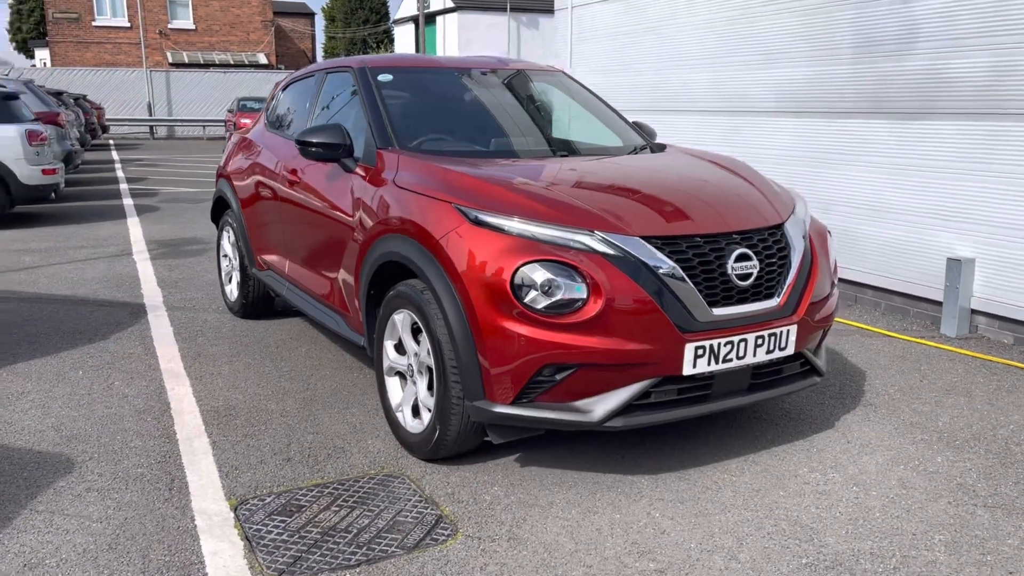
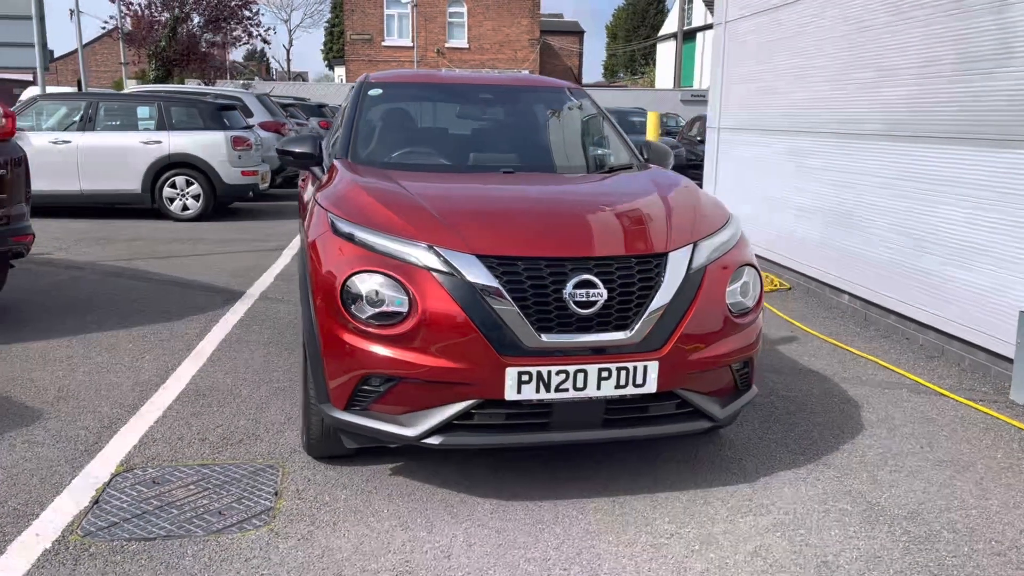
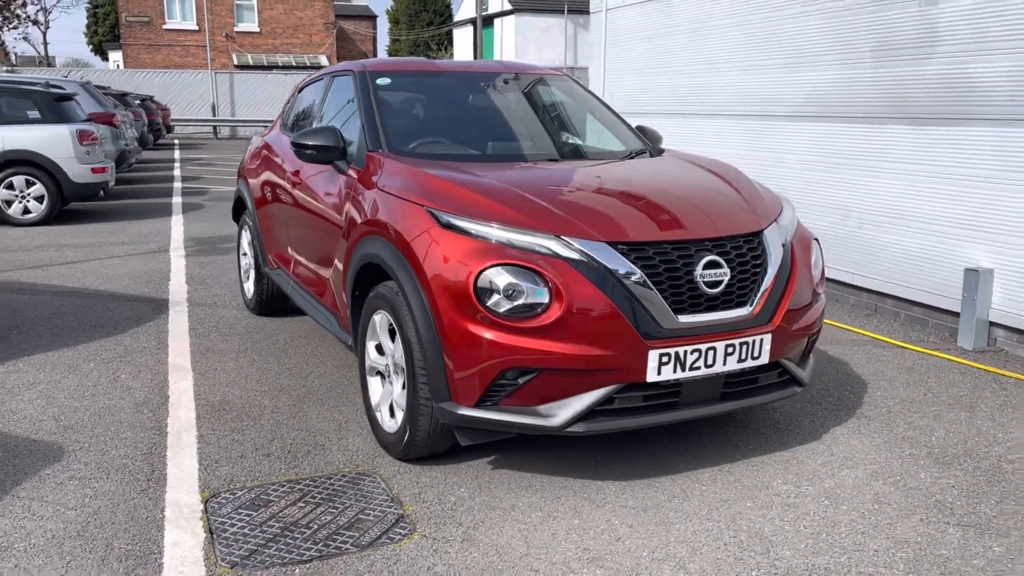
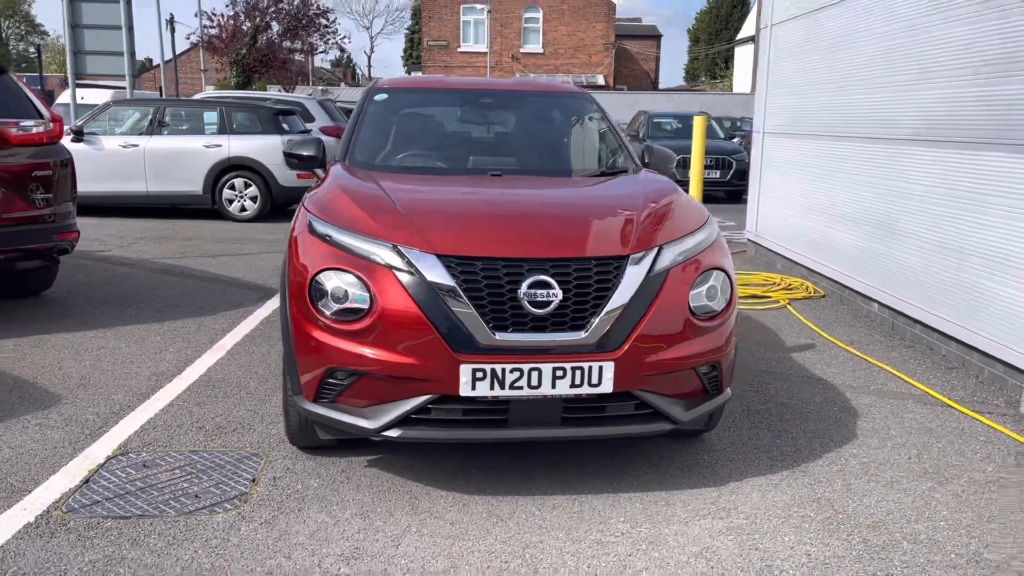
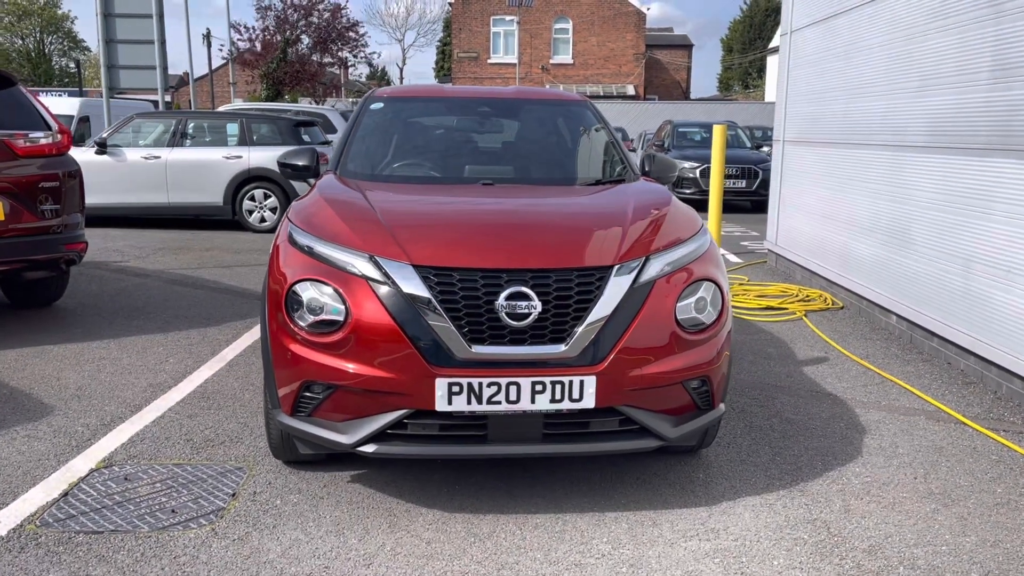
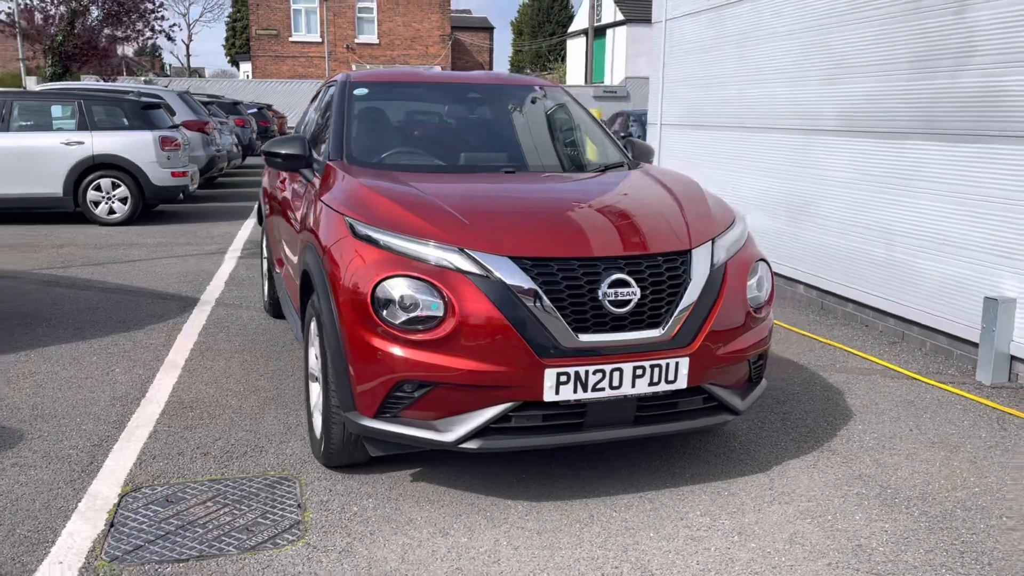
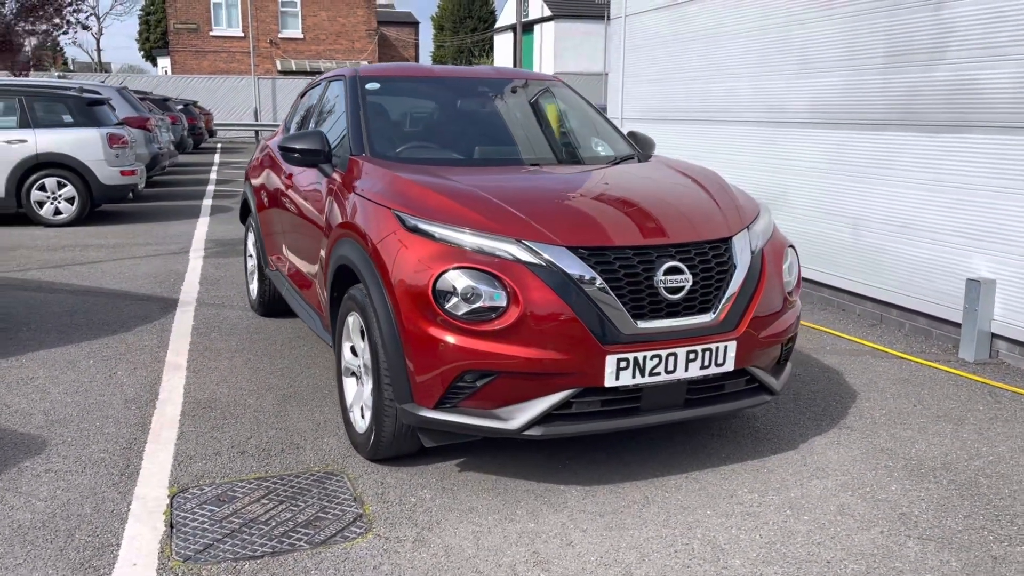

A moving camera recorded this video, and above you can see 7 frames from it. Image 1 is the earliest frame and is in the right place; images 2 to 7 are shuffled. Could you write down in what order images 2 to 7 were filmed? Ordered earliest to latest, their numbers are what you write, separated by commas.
3, 7, 6, 2, 4, 5
